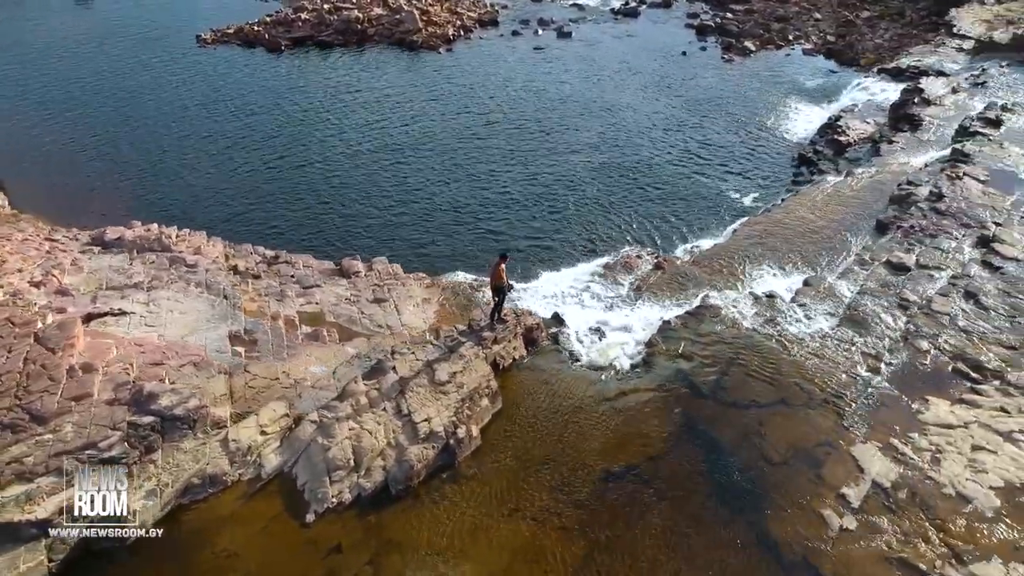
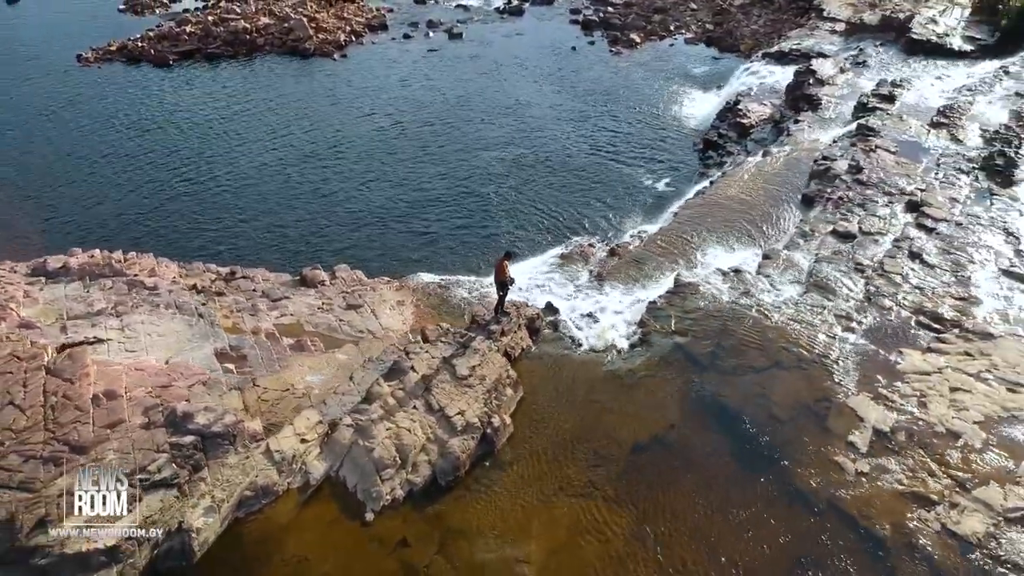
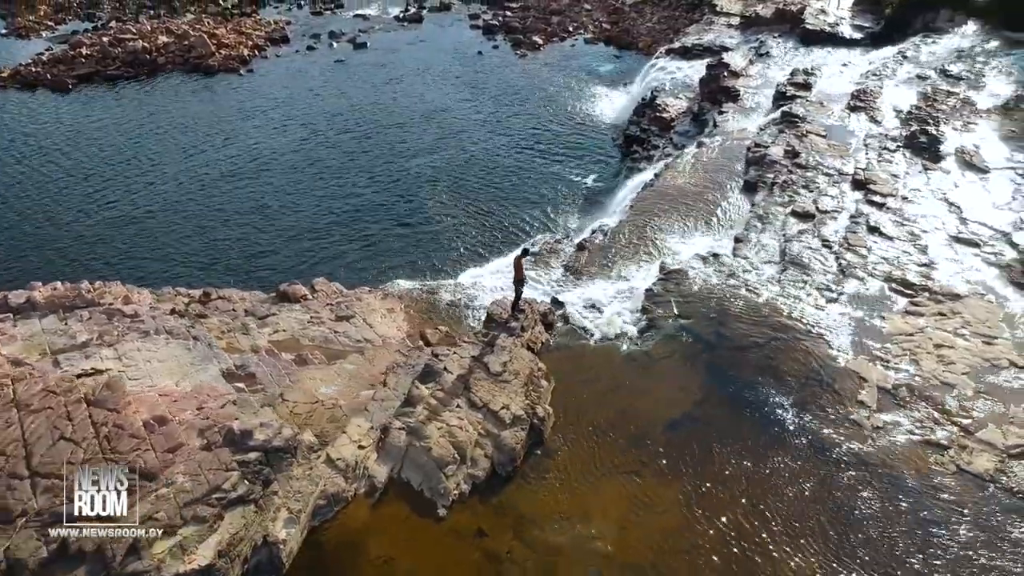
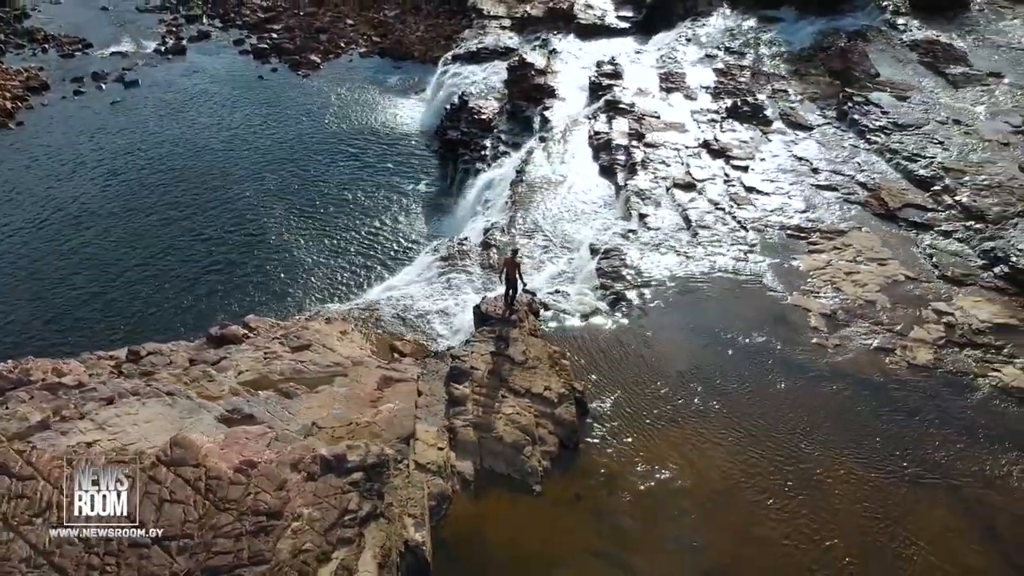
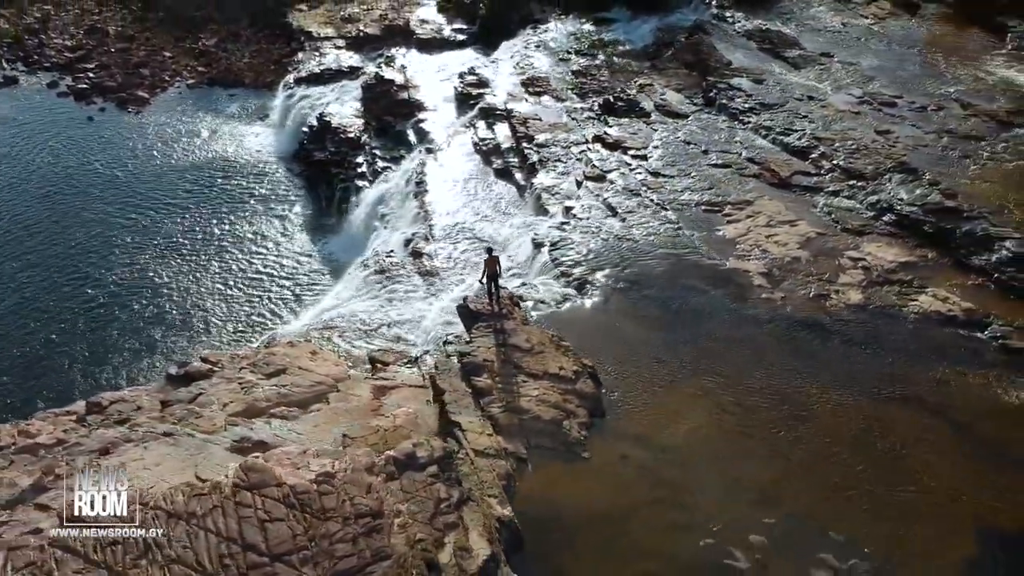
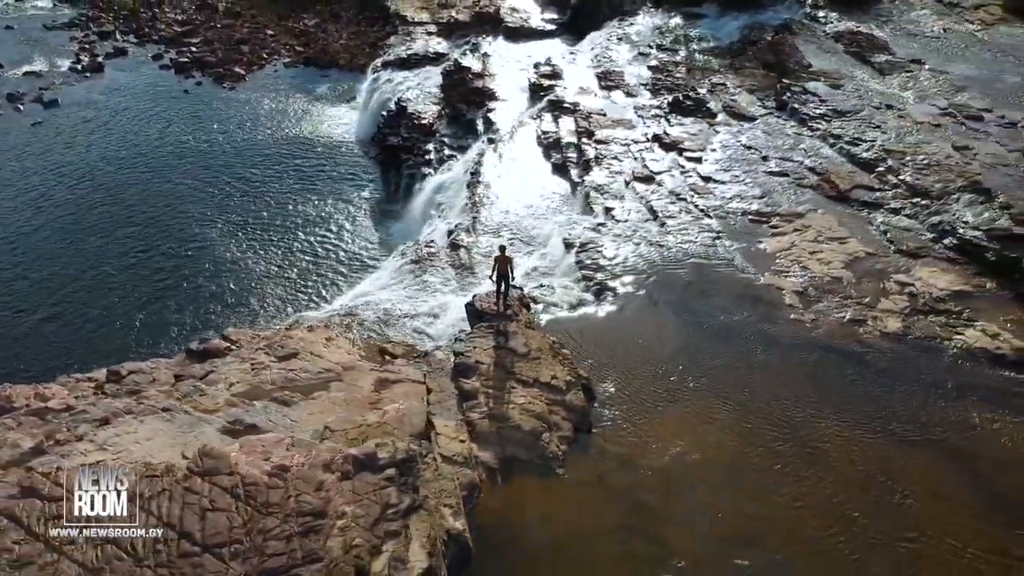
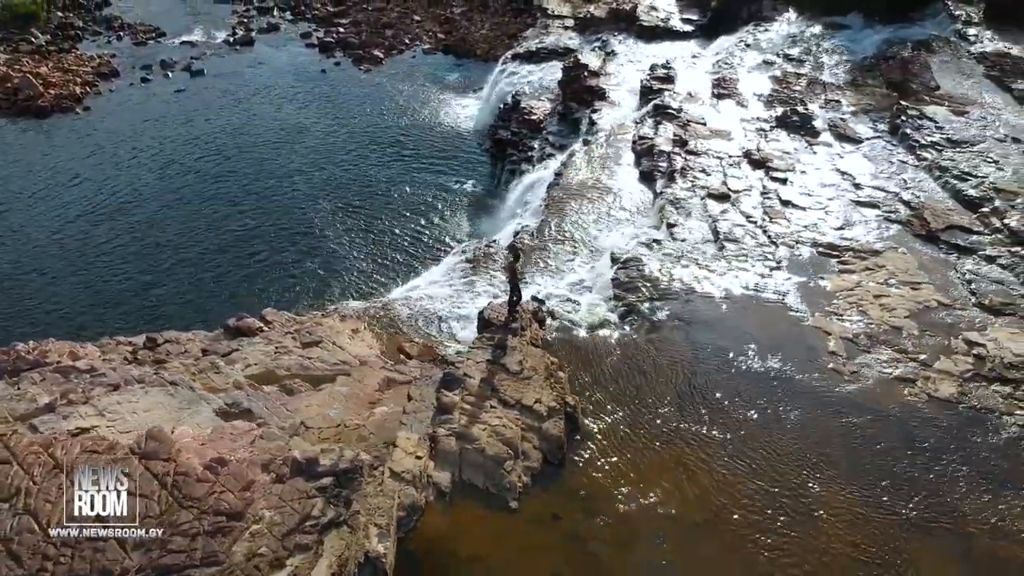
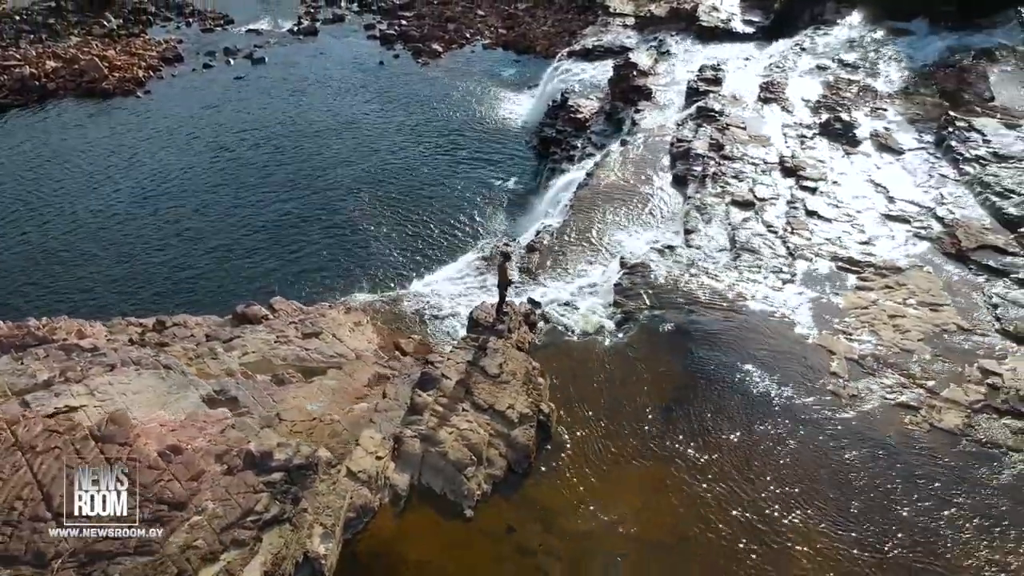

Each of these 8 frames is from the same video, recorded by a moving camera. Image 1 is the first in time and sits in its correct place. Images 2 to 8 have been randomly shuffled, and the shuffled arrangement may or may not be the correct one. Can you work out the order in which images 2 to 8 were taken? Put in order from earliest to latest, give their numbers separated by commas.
2, 3, 8, 7, 4, 6, 5
